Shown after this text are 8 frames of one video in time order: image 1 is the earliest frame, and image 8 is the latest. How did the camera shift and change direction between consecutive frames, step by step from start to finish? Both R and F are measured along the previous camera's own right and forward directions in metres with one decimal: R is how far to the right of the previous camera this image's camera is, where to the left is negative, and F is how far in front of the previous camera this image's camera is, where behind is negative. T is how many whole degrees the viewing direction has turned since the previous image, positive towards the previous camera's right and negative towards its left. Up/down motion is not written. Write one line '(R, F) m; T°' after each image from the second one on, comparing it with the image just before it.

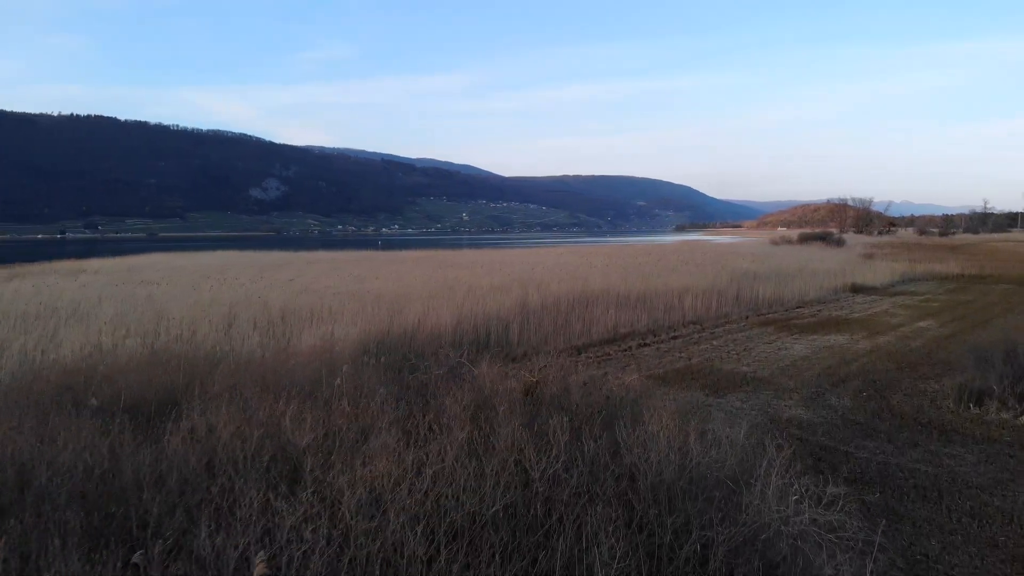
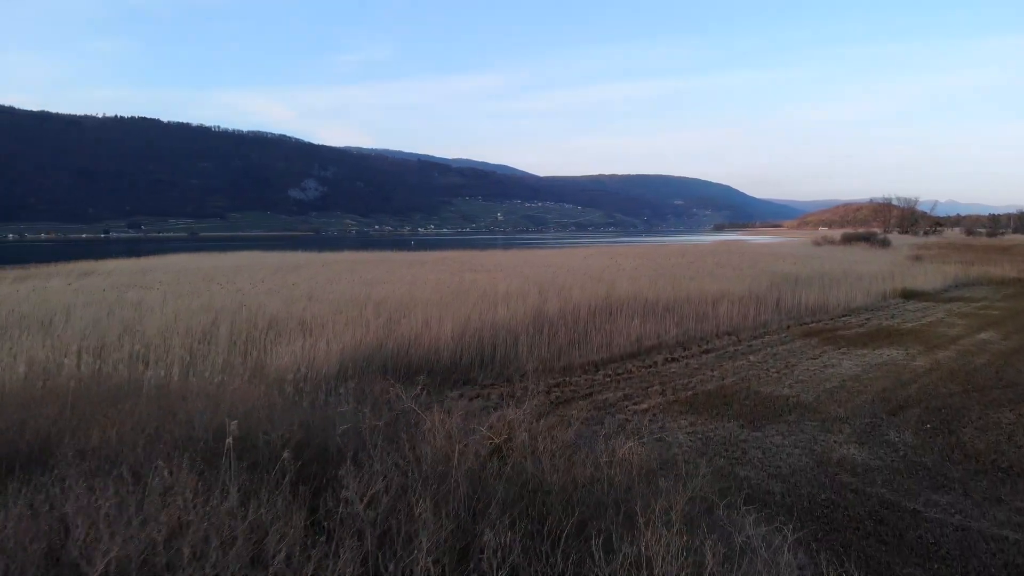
(+0.2, +0.9) m; -2°
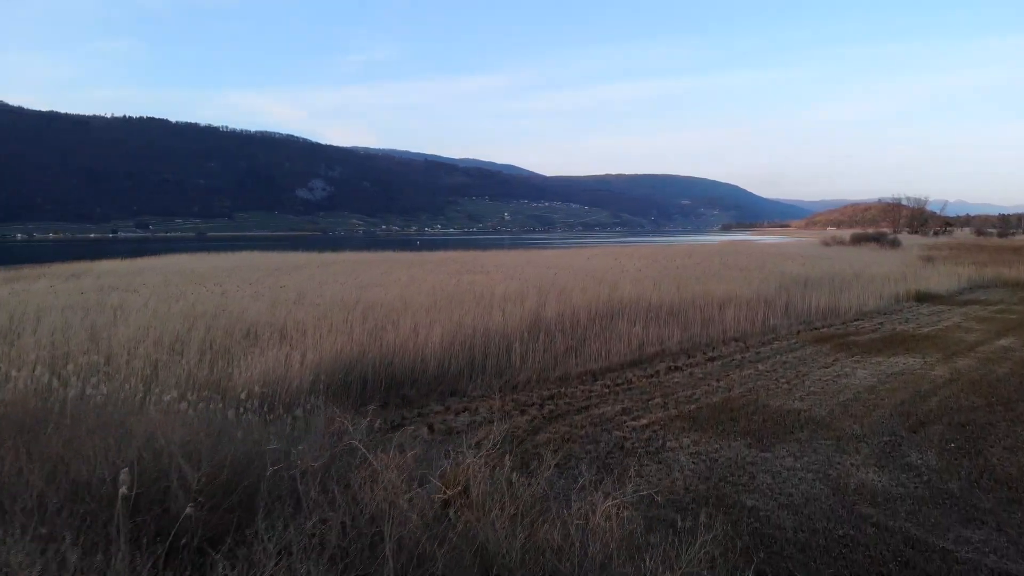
(+0.1, +0.5) m; 0°
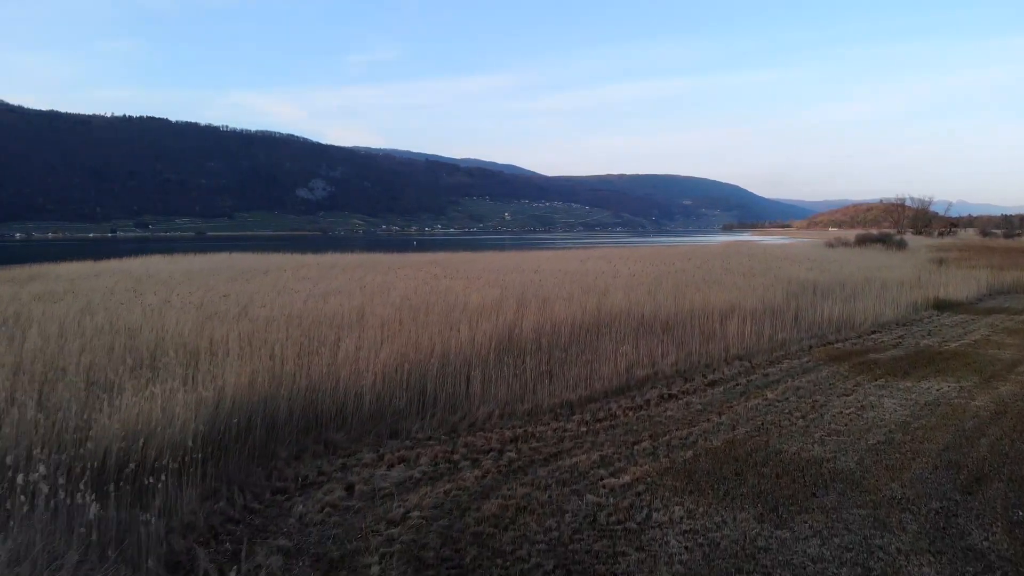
(+0.3, +1.3) m; 0°
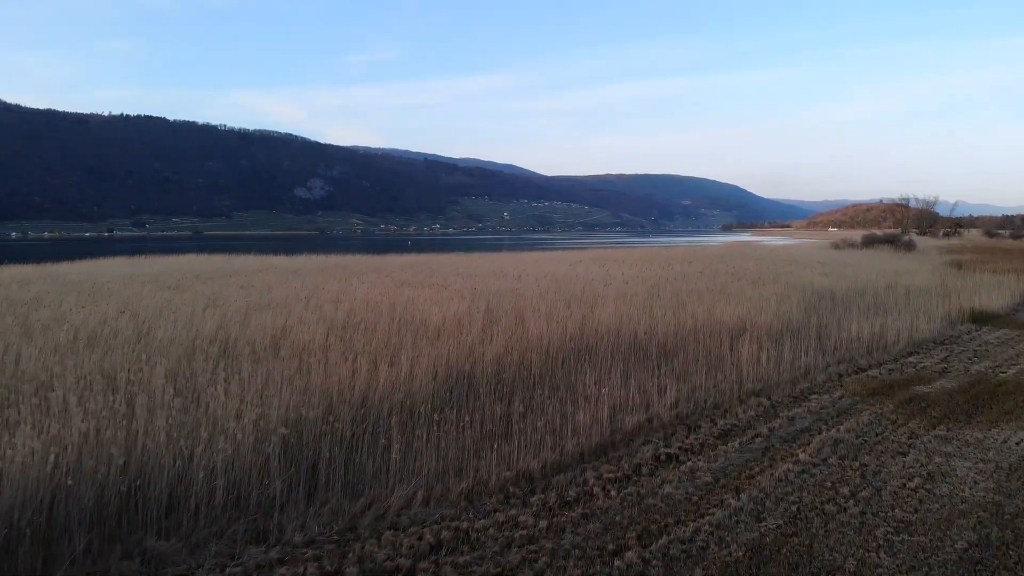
(+0.3, +1.8) m; 0°
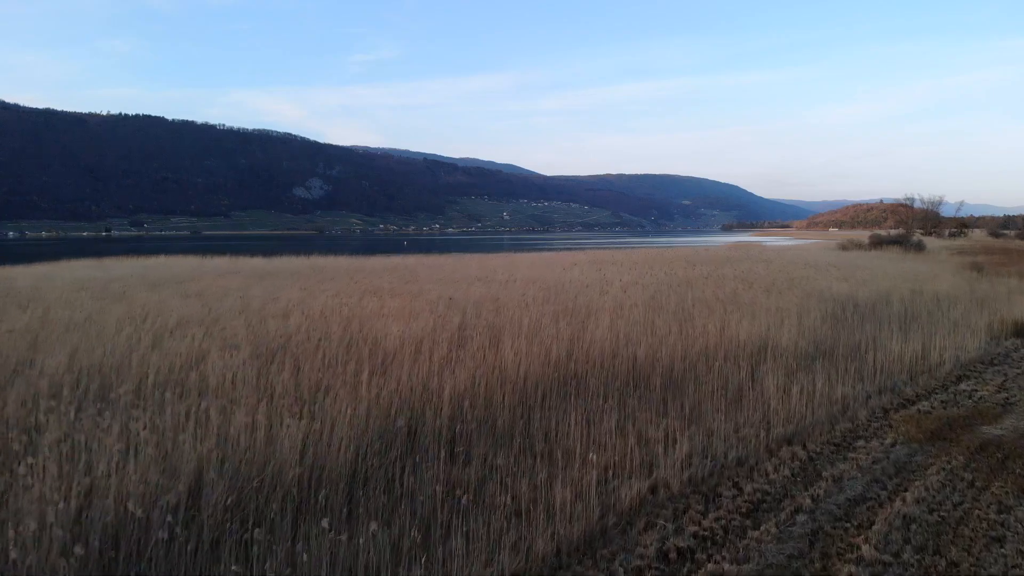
(+0.2, +1.5) m; 0°
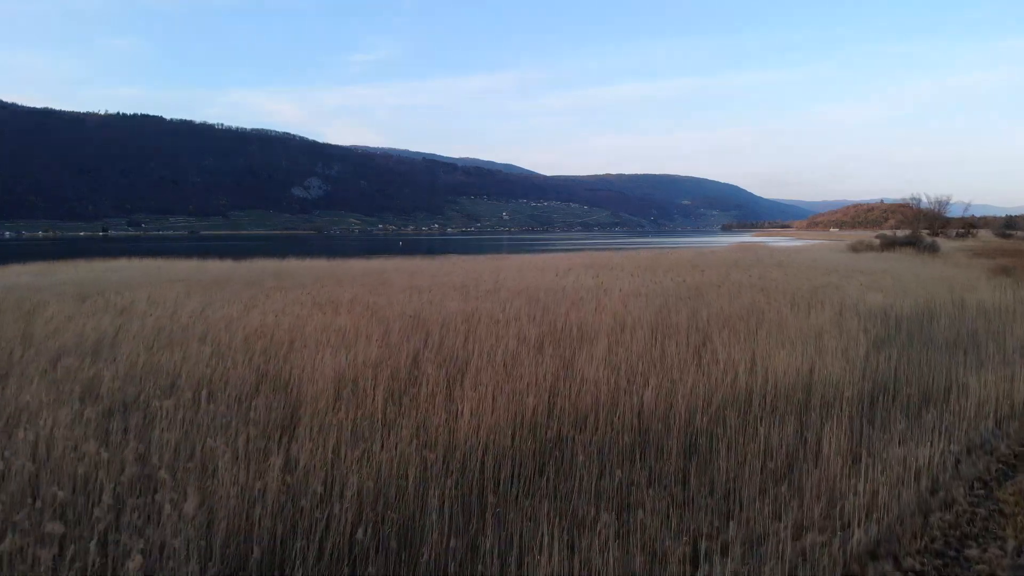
(+0.2, +1.8) m; 0°
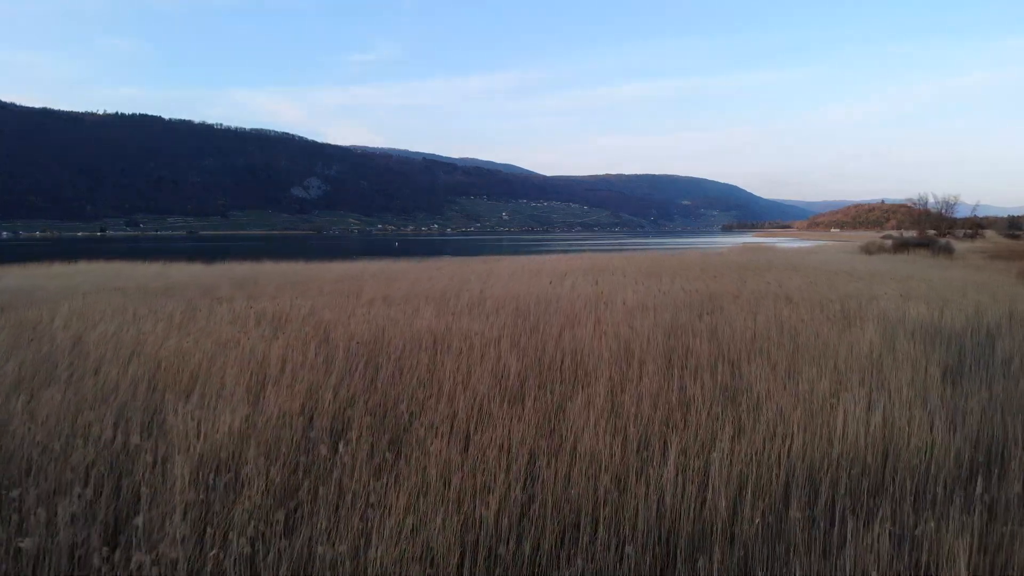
(+0.2, +1.6) m; 0°
